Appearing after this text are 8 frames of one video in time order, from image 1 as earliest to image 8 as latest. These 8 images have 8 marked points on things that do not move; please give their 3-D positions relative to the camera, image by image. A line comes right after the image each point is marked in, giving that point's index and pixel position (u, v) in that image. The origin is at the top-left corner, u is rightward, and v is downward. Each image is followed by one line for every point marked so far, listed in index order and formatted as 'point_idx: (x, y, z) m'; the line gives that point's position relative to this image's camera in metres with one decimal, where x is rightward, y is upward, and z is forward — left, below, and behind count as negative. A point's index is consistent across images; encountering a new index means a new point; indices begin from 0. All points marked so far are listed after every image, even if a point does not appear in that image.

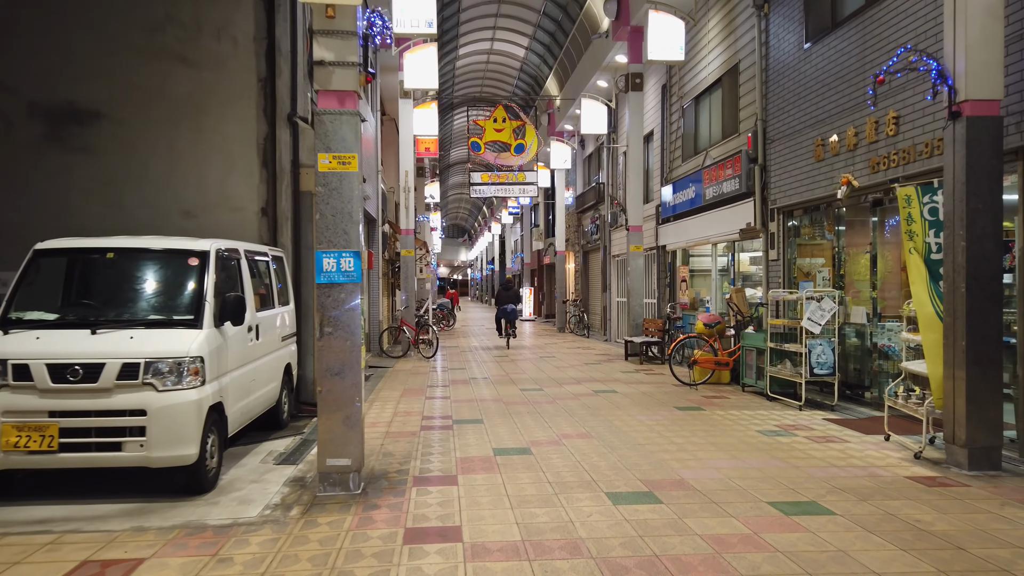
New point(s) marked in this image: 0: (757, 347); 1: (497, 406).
0: (+2.7, -0.7, +8.2) m
1: (-0.2, -1.2, +7.6) m
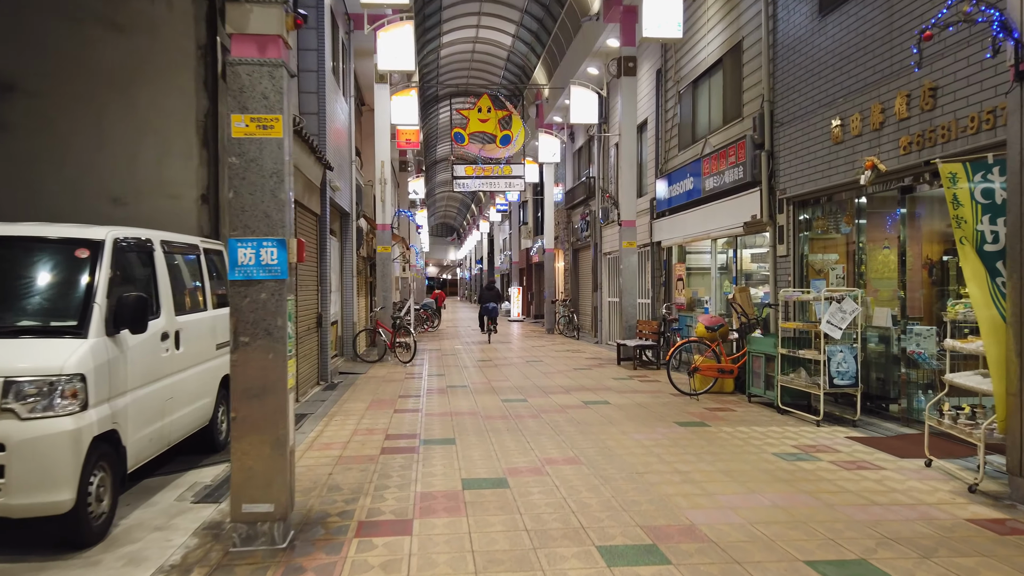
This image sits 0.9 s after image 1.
0: (+2.5, -0.7, +7.4) m
1: (-0.3, -1.2, +6.6) m
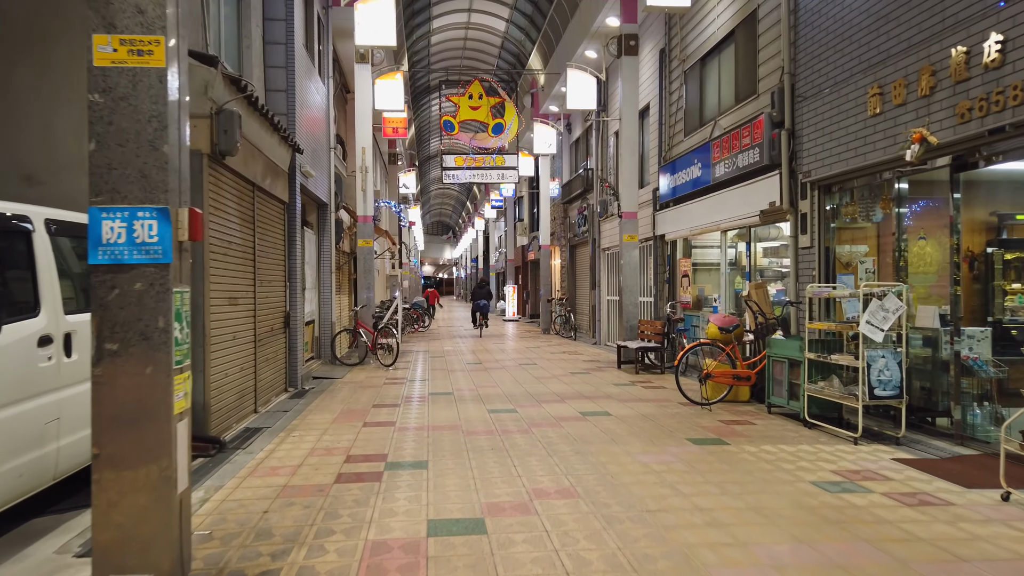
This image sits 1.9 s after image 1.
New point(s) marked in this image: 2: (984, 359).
0: (+2.4, -0.6, +6.4) m
1: (-0.5, -1.1, +5.7) m
2: (+3.3, -0.5, +5.2) m
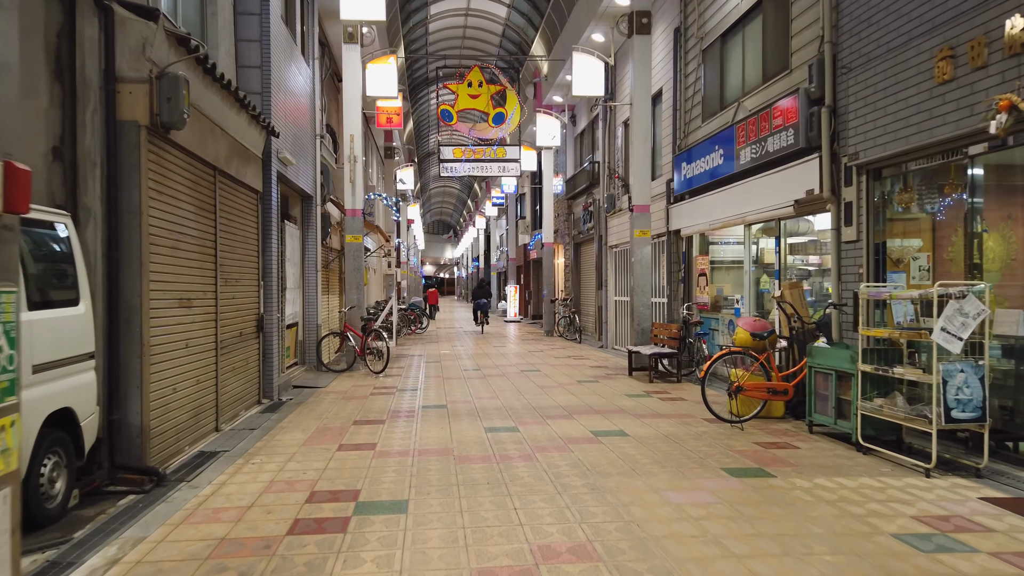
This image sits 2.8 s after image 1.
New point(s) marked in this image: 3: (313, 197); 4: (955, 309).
0: (+2.4, -0.6, +5.5) m
1: (-0.5, -1.1, +4.8) m
2: (+3.3, -0.5, +4.3) m
3: (-2.8, +1.3, +10.7) m
4: (+2.6, -0.1, +4.4) m
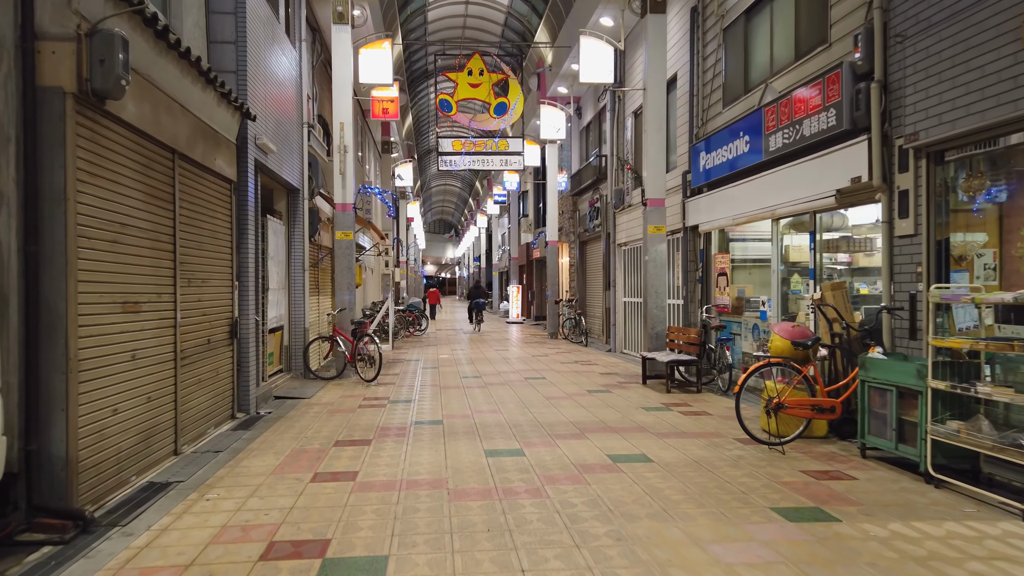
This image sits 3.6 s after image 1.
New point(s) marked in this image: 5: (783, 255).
0: (+2.5, -0.6, +4.7) m
1: (-0.4, -1.2, +4.0) m
2: (+3.4, -0.5, +3.5) m
3: (-2.8, +1.3, +9.8) m
4: (+2.7, -0.1, +3.6) m
5: (+2.9, +0.3, +7.9) m
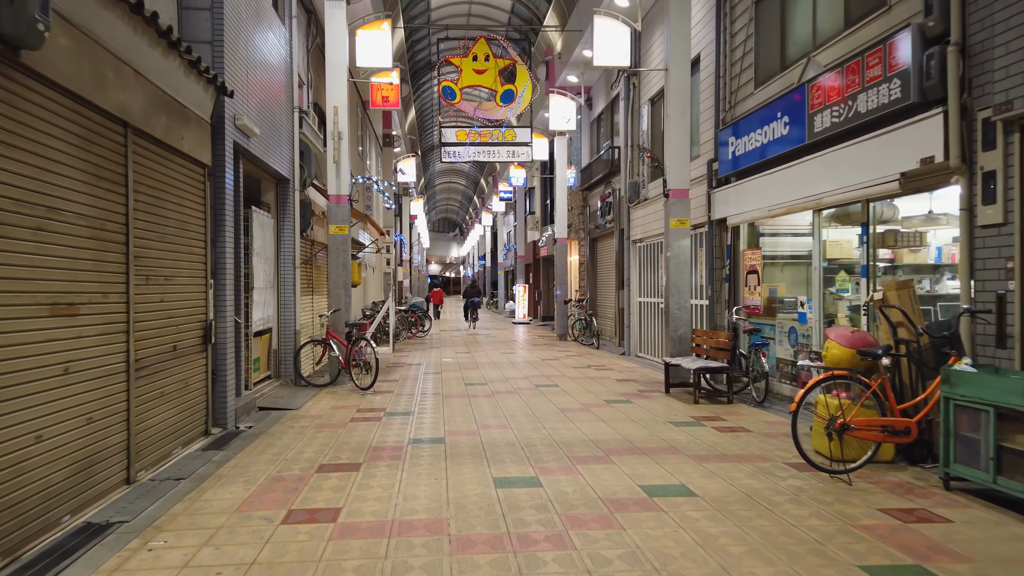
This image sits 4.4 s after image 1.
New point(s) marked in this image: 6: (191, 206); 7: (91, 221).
0: (+2.5, -0.6, +3.8) m
1: (-0.3, -1.1, +3.1) m
2: (+3.4, -0.5, +2.6) m
3: (-2.7, +1.3, +9.0) m
4: (+2.7, -0.1, +2.8) m
5: (+3.0, +0.4, +7.1) m
6: (-2.5, +0.6, +5.7) m
7: (-2.3, +0.4, +4.0) m
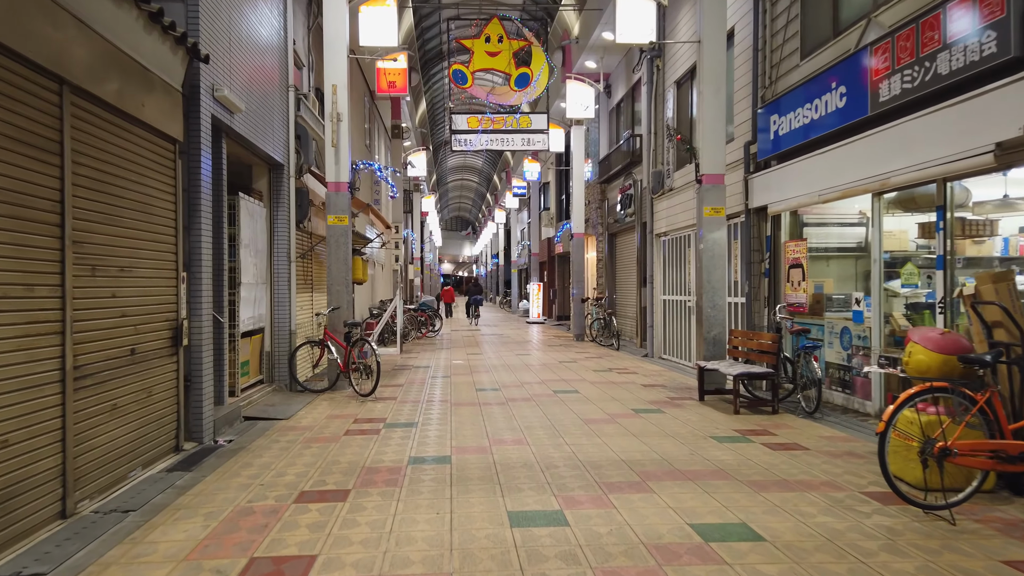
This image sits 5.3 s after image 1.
0: (+2.6, -0.6, +3.0) m
1: (-0.3, -1.1, +2.3) m
2: (+3.5, -0.5, +1.7) m
3: (-2.5, +1.3, +8.3) m
4: (+2.8, -0.1, +1.9) m
5: (+3.1, +0.4, +6.2) m
6: (-2.3, +0.7, +4.9) m
7: (-2.2, +0.4, +3.2) m
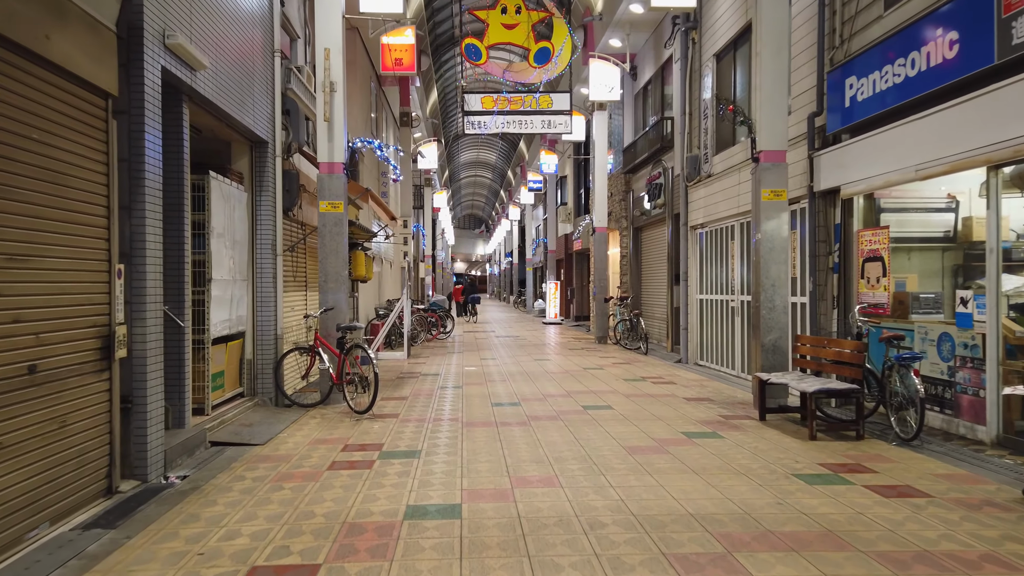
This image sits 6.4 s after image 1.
0: (+2.7, -0.6, +1.7) m
1: (-0.2, -1.1, +1.1) m
2: (+3.6, -0.4, +0.5) m
3: (-2.3, +1.4, +7.1) m
4: (+2.9, -0.1, +0.6) m
5: (+3.3, +0.4, +4.9) m
6: (-2.2, +0.7, +3.7) m
7: (-2.1, +0.4, +2.1) m
